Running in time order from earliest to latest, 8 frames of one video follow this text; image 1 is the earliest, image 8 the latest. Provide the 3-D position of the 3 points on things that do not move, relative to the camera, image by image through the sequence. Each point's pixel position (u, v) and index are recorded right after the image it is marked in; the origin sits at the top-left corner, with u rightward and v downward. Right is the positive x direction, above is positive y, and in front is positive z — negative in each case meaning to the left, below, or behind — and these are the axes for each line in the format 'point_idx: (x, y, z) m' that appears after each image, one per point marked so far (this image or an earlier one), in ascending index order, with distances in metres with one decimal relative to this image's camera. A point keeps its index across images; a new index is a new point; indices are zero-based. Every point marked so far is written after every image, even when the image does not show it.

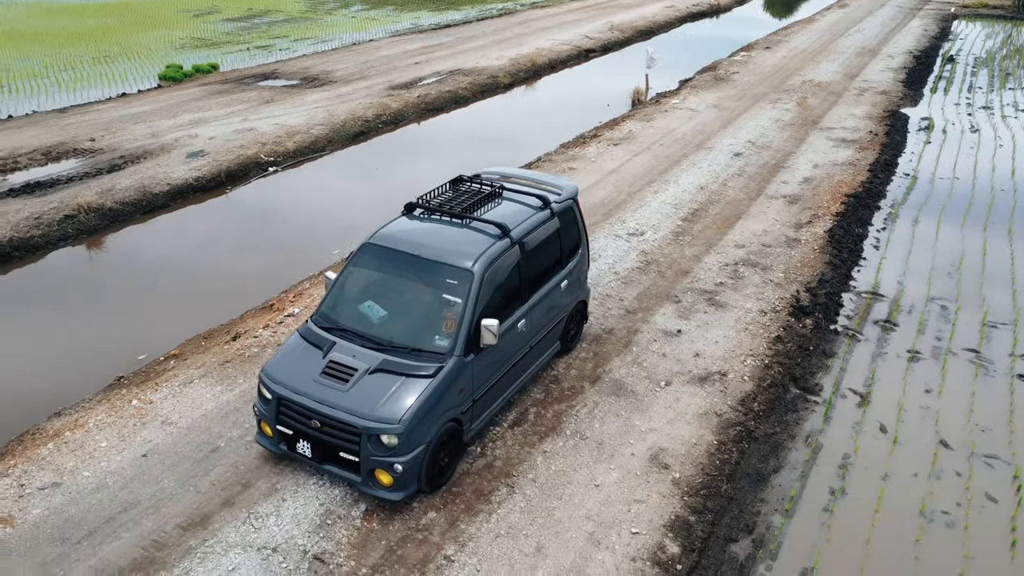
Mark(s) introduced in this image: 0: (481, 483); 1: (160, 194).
0: (-0.3, -1.7, +6.8) m
1: (-6.2, +1.6, +14.1) m
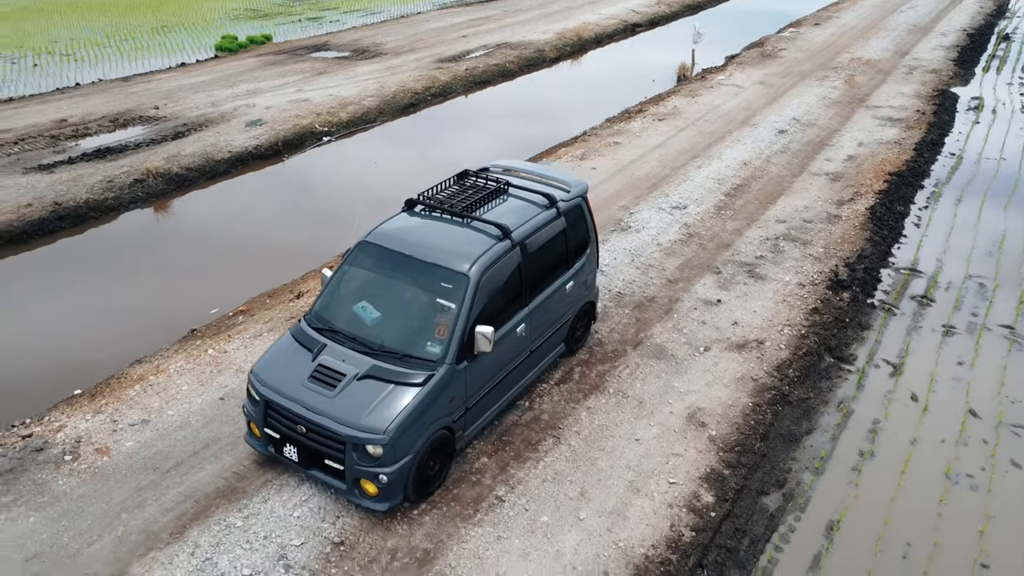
0: (+0.2, -1.3, +7.3) m
1: (-5.3, +2.3, +14.8) m
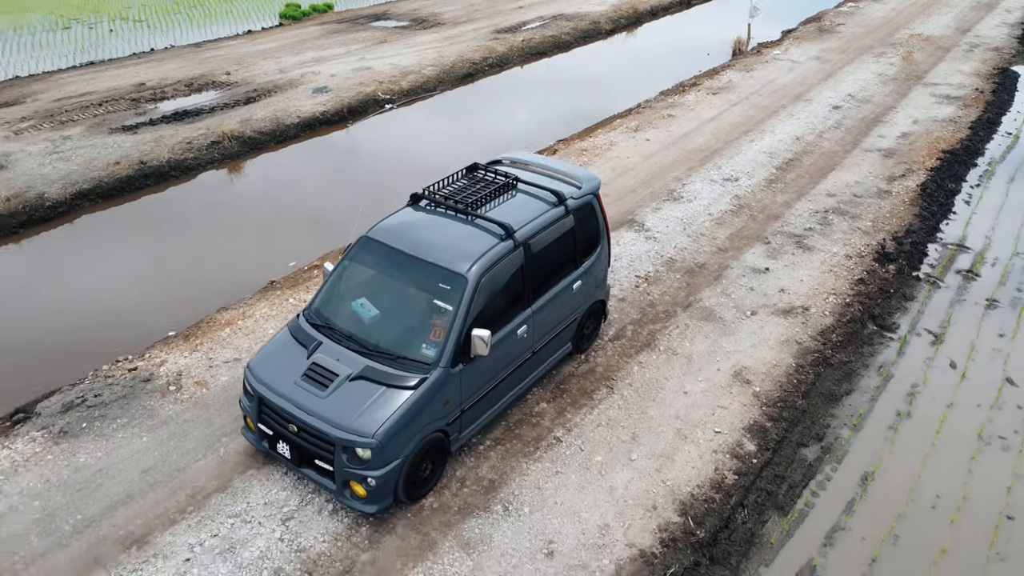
0: (+0.7, -0.9, +7.9) m
1: (-4.3, +3.1, +15.5) m
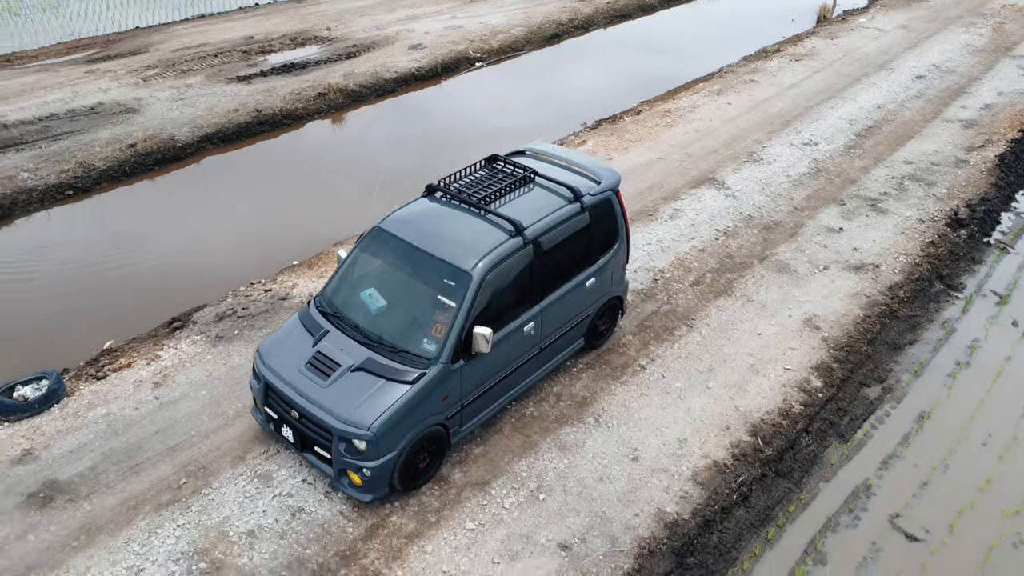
0: (+1.7, -0.4, +8.8) m
1: (-2.5, +4.3, +16.5) m
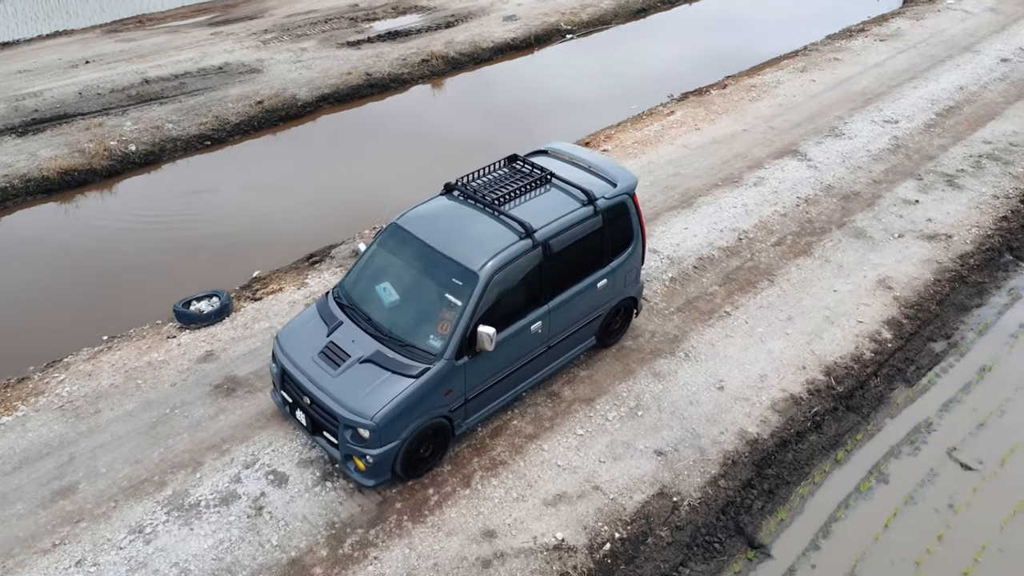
0: (+2.9, +0.1, +9.7) m
1: (-0.6, +5.2, +17.6) m
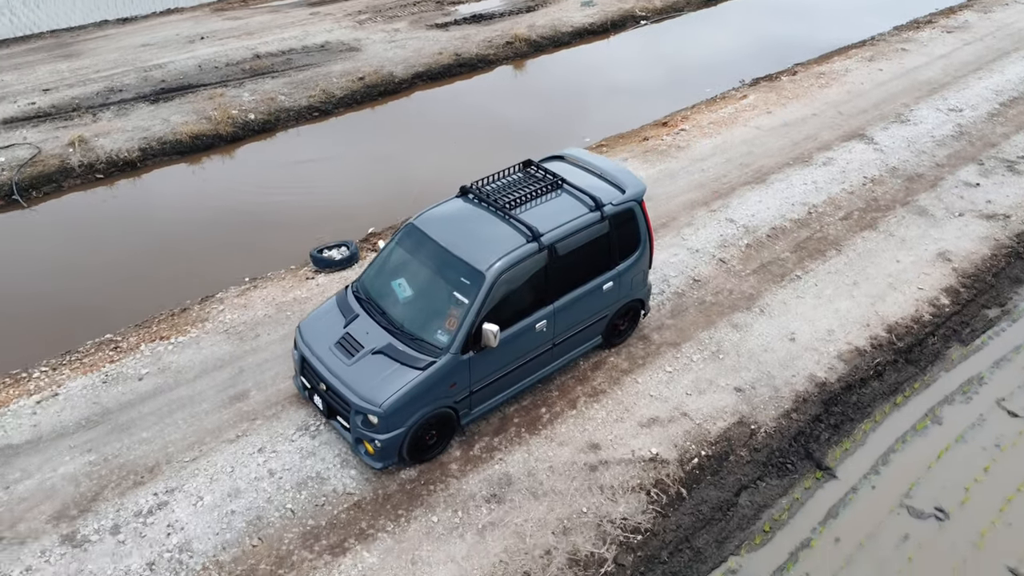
0: (+4.1, +0.6, +10.7) m
1: (+1.2, +5.9, +18.6) m
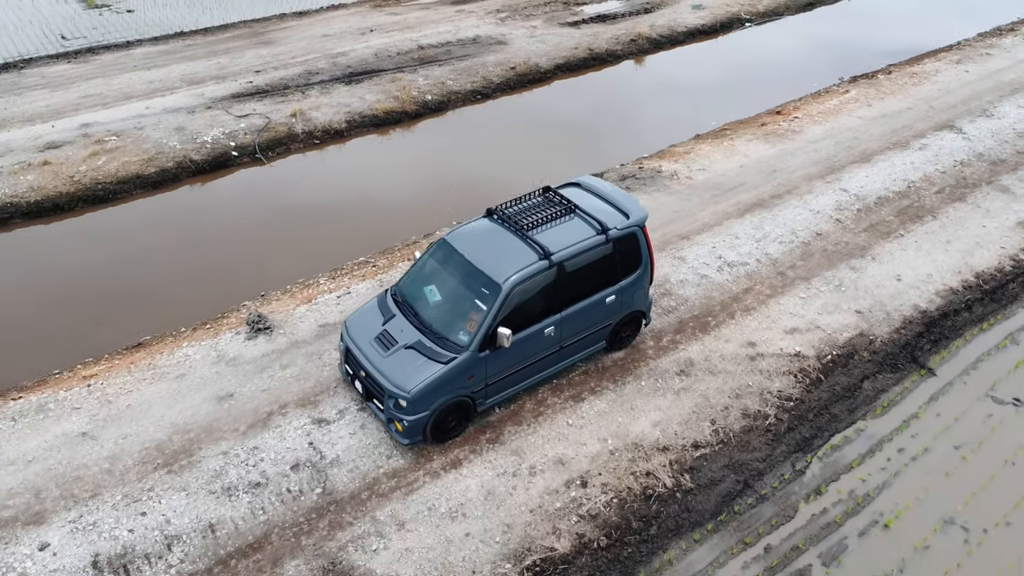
0: (+6.6, +1.2, +13.1) m
1: (+4.4, +6.7, +21.1) m
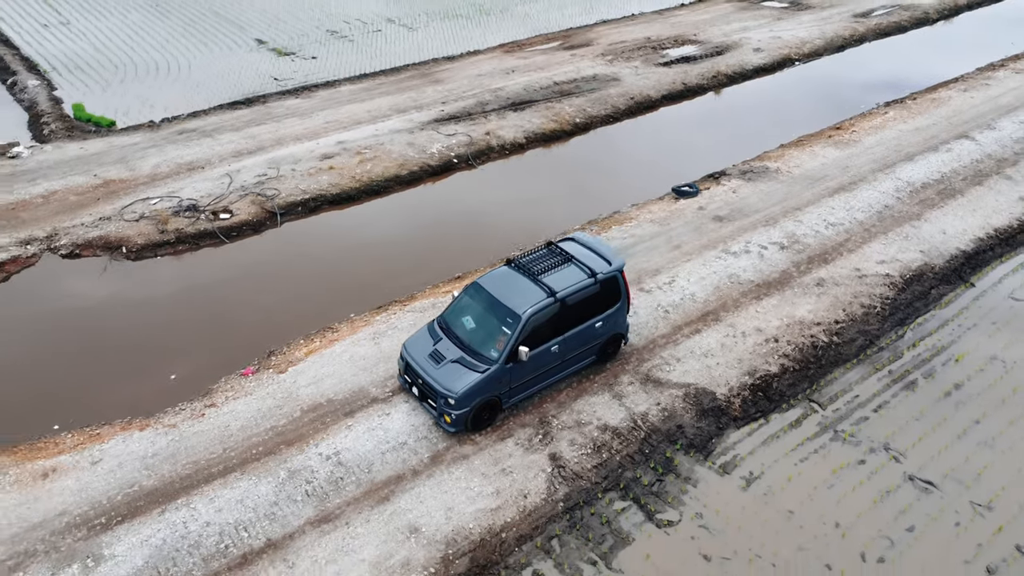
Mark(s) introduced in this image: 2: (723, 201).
0: (+10.3, +2.3, +18.9) m
1: (+8.0, +7.4, +27.1) m
2: (+4.8, +2.0, +18.3) m
